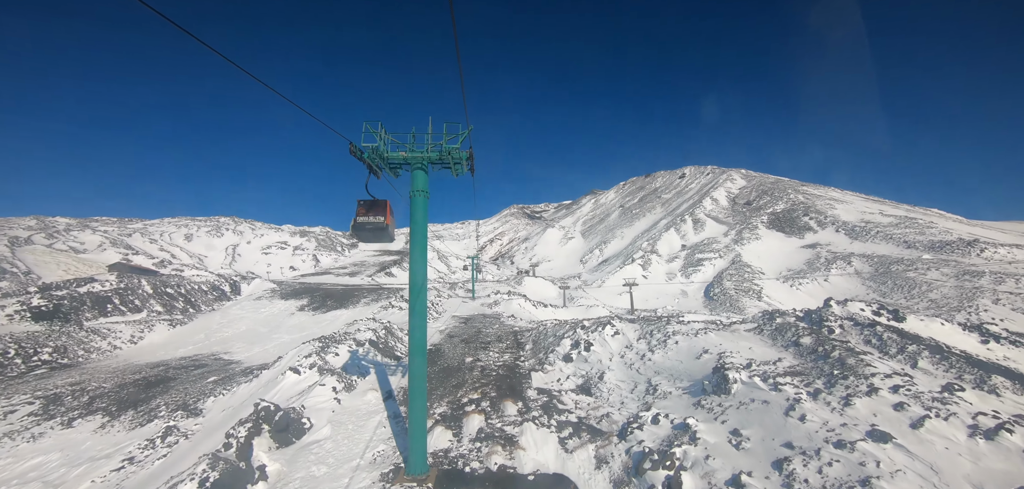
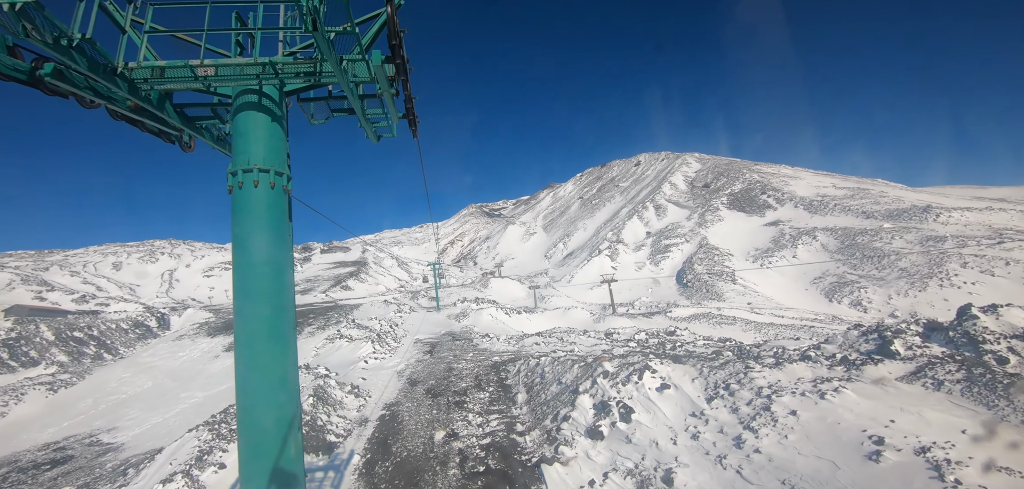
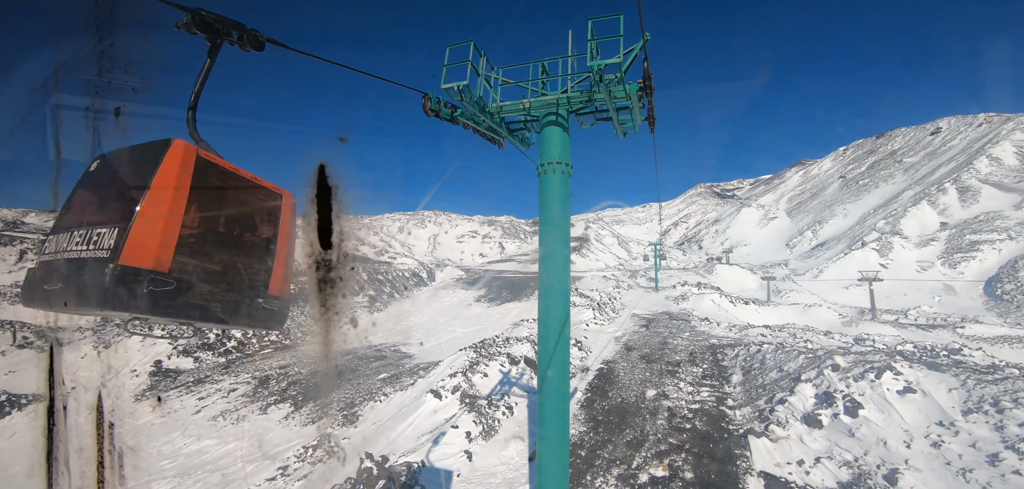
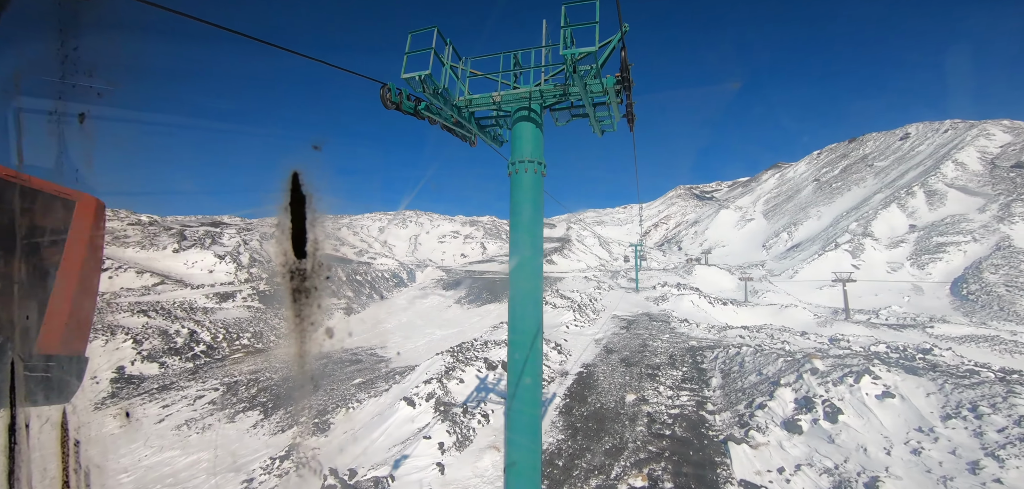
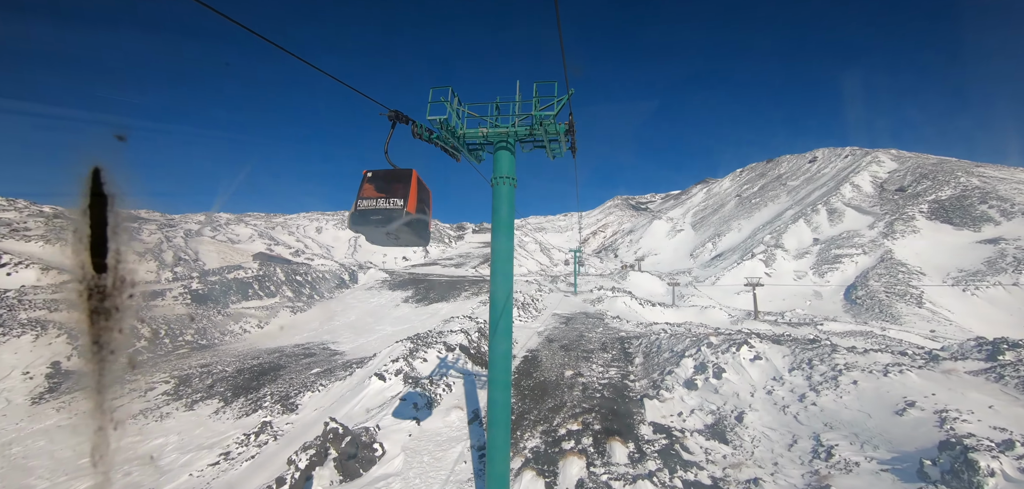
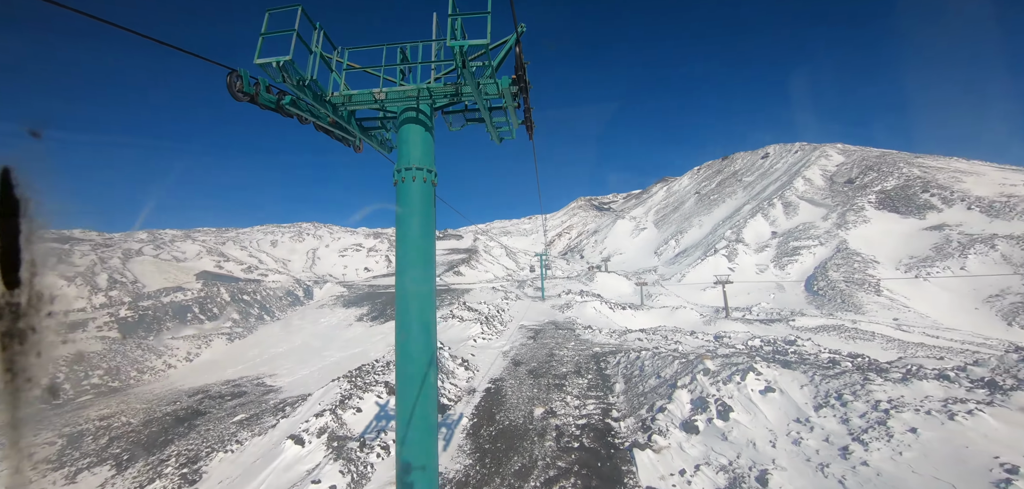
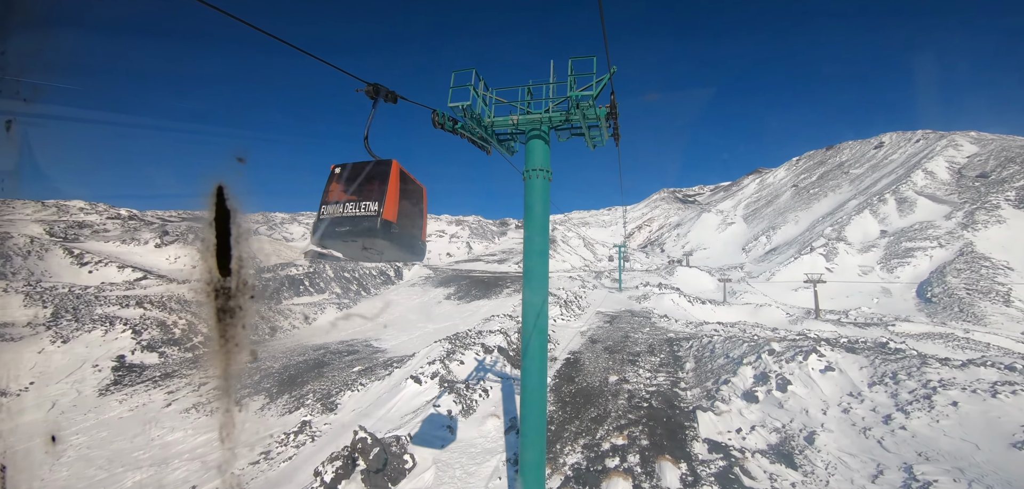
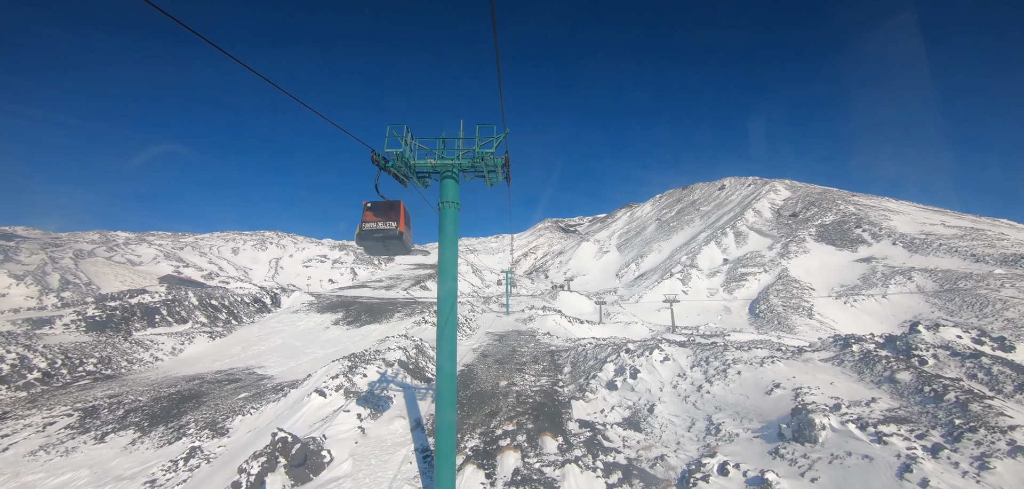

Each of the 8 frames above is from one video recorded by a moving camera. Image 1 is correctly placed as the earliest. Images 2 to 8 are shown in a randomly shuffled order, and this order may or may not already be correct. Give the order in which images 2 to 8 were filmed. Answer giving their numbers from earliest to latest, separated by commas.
8, 5, 7, 3, 4, 6, 2
